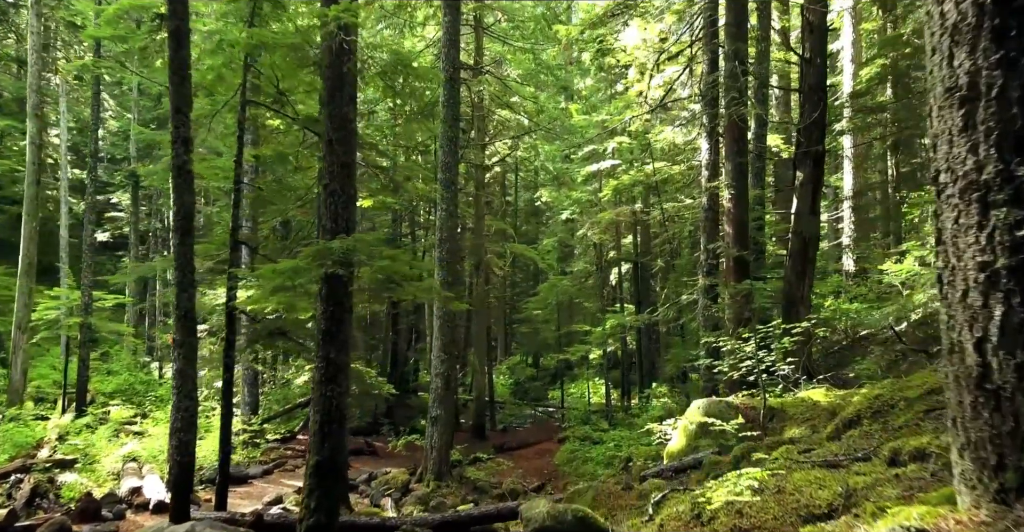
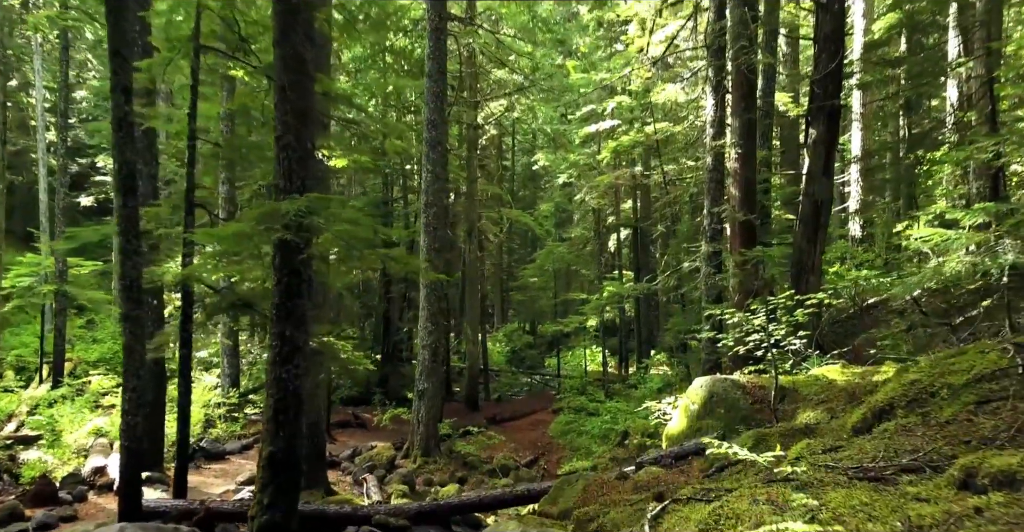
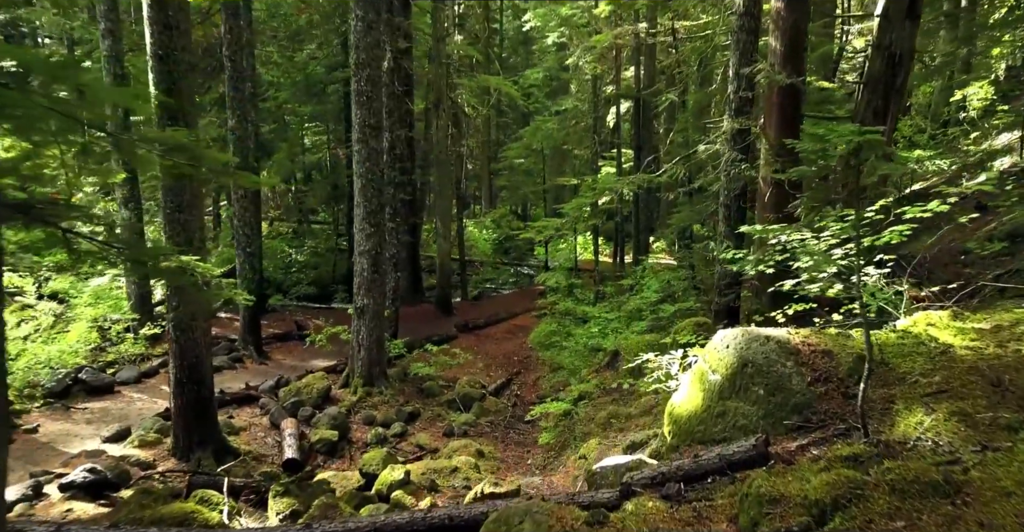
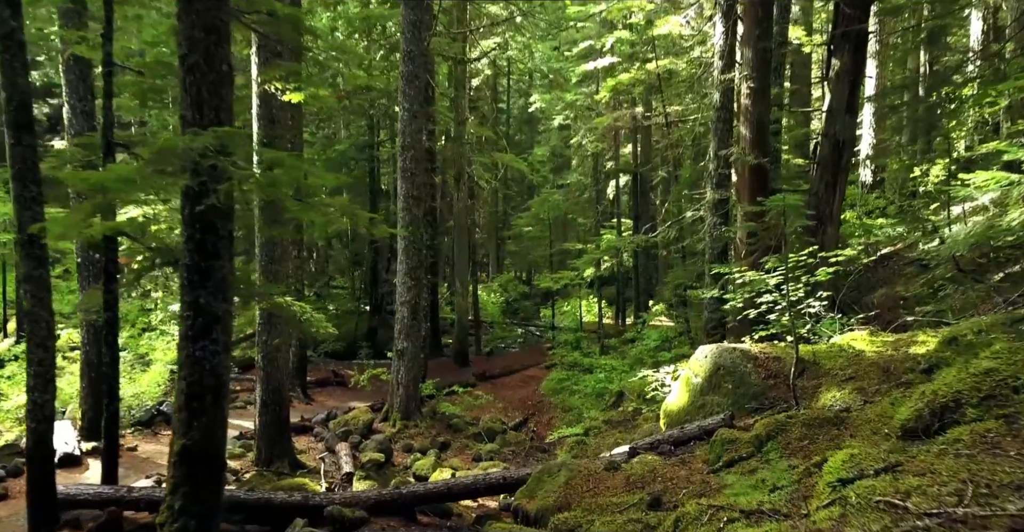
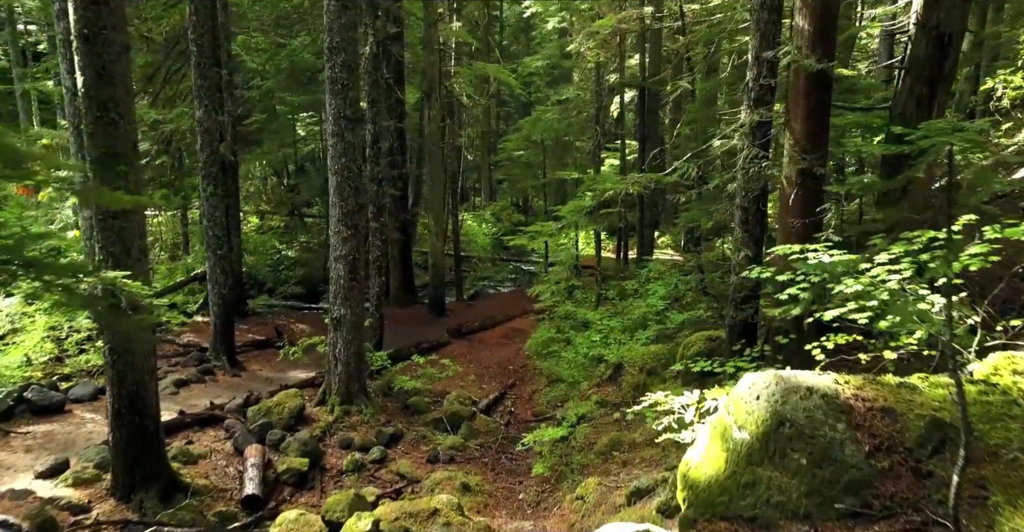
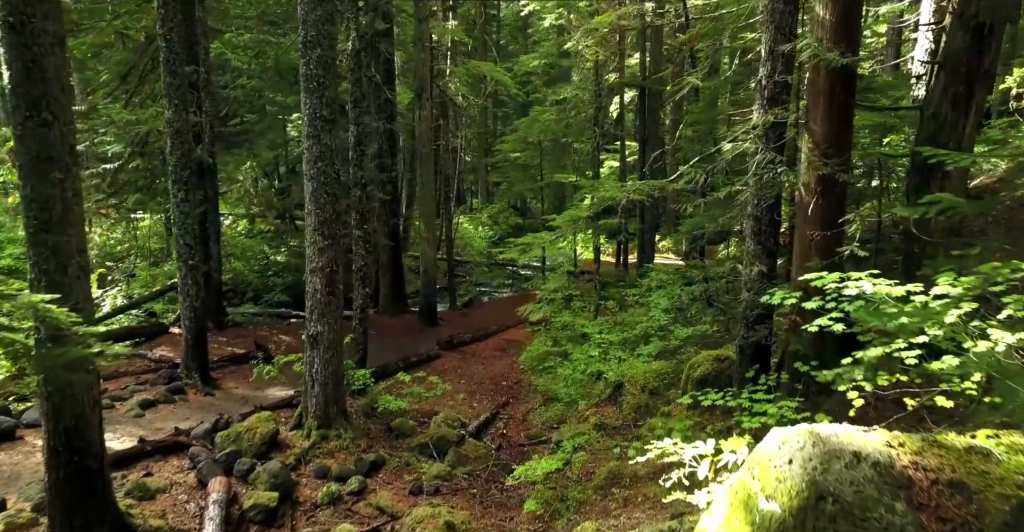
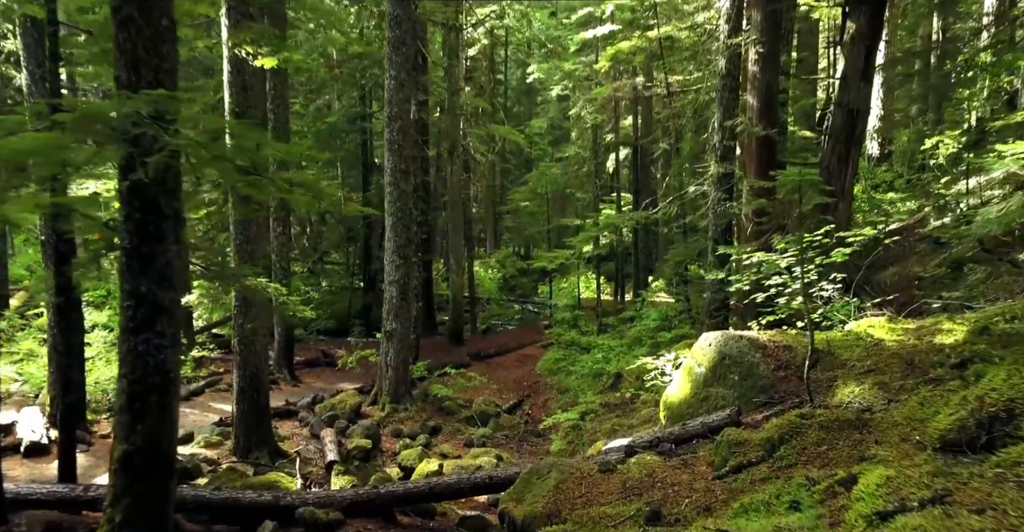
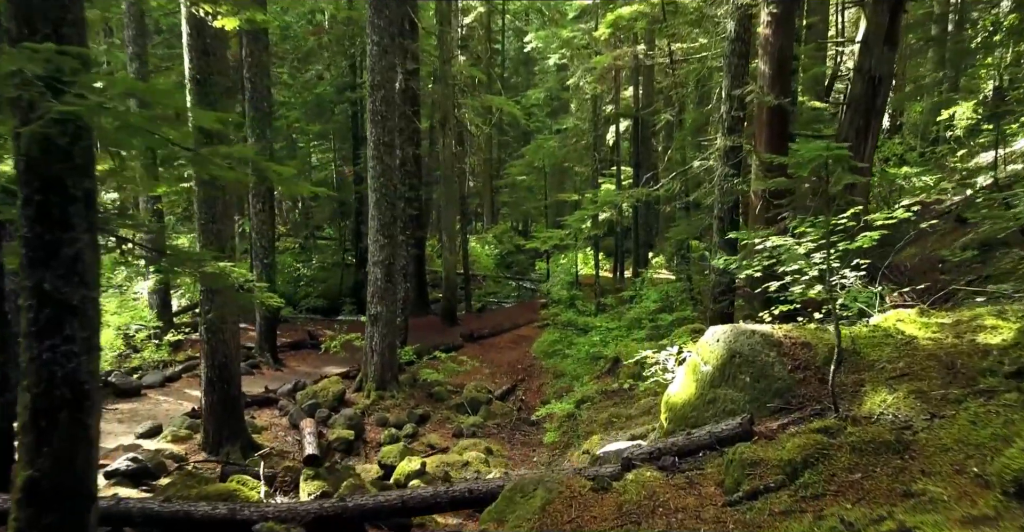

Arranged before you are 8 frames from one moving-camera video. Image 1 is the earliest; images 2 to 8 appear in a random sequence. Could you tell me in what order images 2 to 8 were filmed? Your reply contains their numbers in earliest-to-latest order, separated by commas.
2, 4, 7, 8, 3, 5, 6
